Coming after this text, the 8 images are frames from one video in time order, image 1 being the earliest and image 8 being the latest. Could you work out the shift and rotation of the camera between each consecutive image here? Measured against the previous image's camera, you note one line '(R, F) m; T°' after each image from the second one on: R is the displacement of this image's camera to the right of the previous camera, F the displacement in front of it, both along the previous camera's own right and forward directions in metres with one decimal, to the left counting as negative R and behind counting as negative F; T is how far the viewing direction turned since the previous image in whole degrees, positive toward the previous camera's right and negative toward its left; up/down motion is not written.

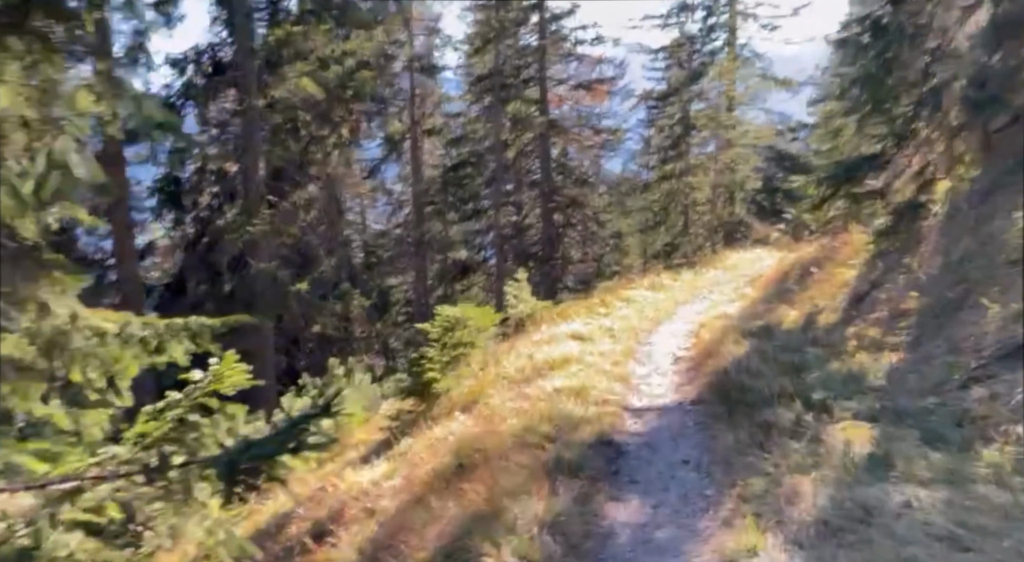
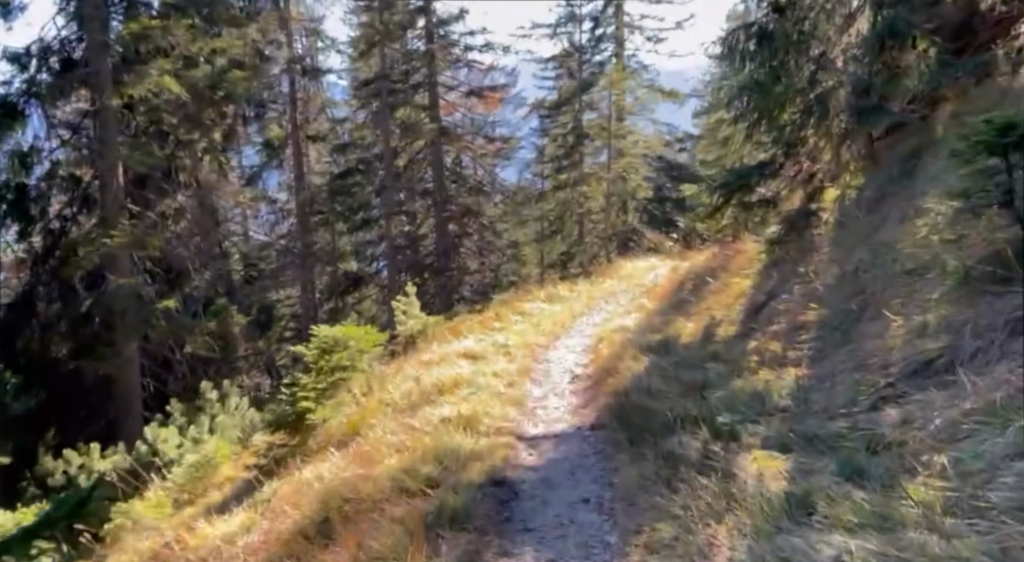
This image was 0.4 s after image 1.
(+0.1, +0.5) m; +6°
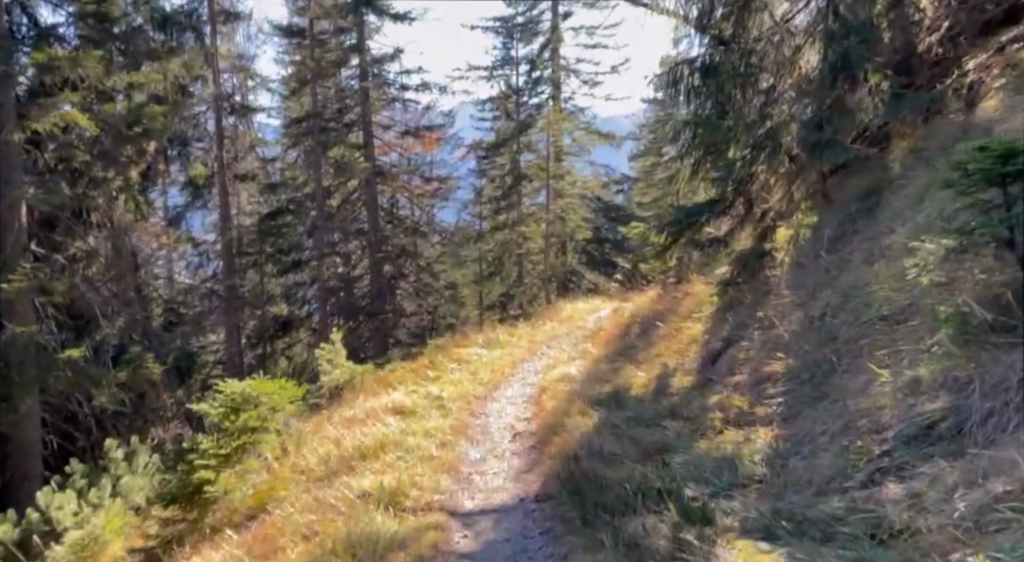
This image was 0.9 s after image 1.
(0.0, +0.7) m; +4°
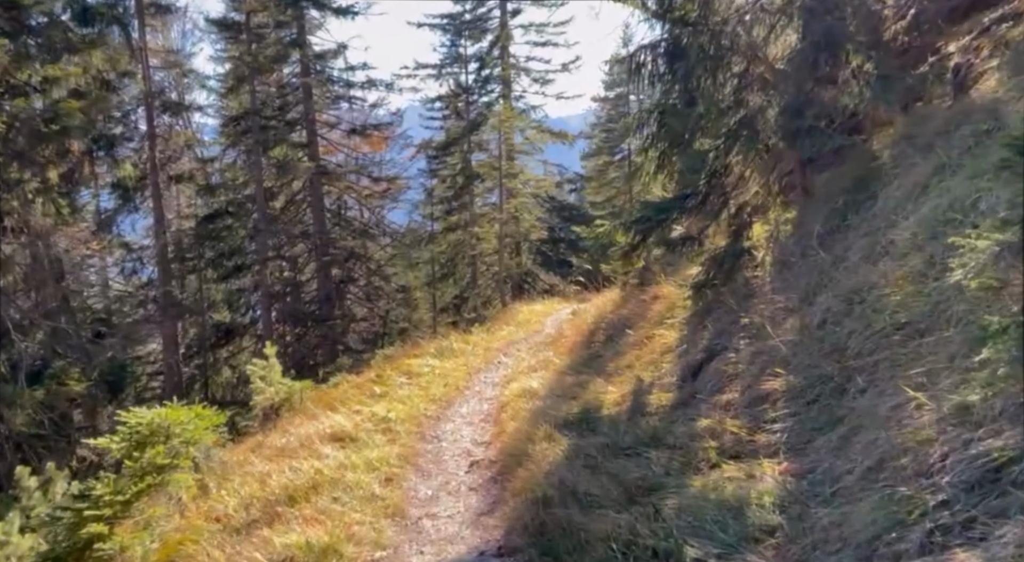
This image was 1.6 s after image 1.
(0.0, +0.9) m; +3°
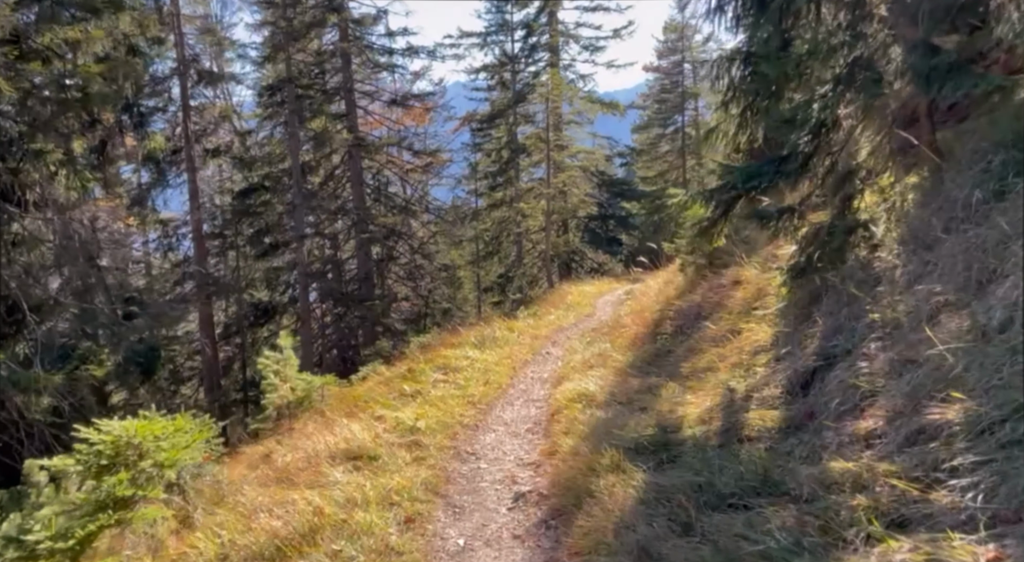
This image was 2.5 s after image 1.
(-0.1, +1.4) m; -3°
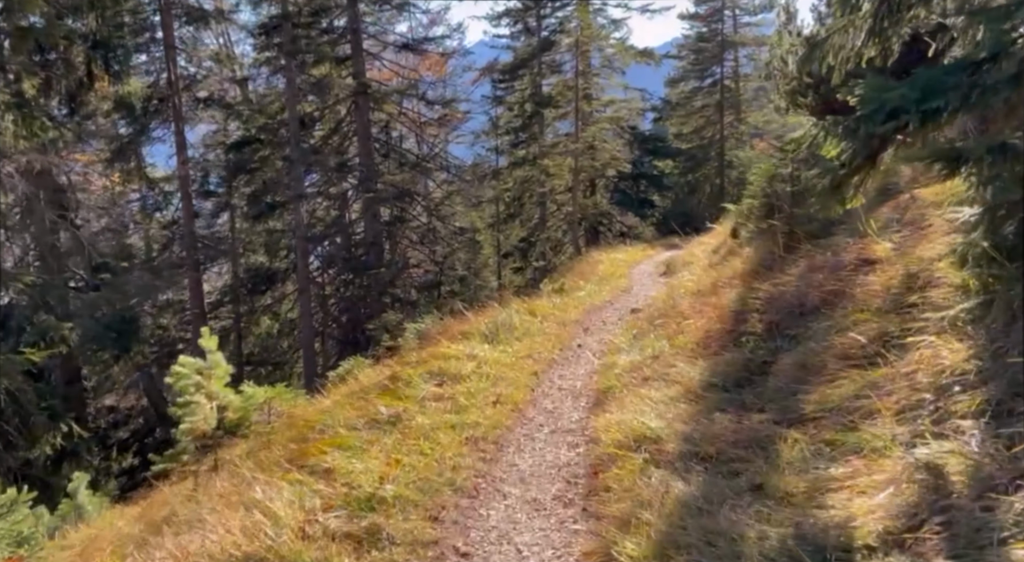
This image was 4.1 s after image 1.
(0.0, +2.4) m; -1°
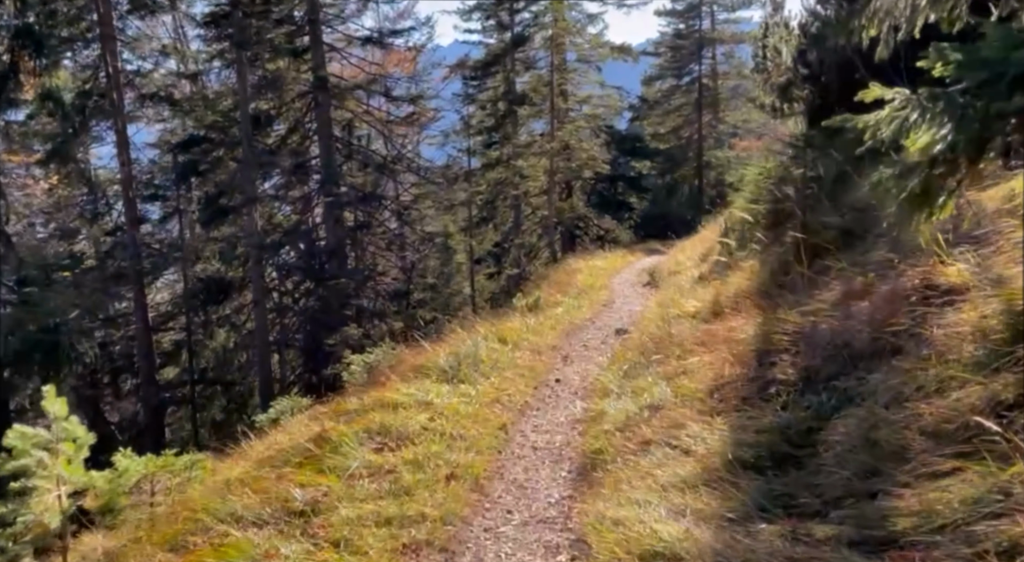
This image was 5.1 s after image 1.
(+0.1, +1.4) m; +1°
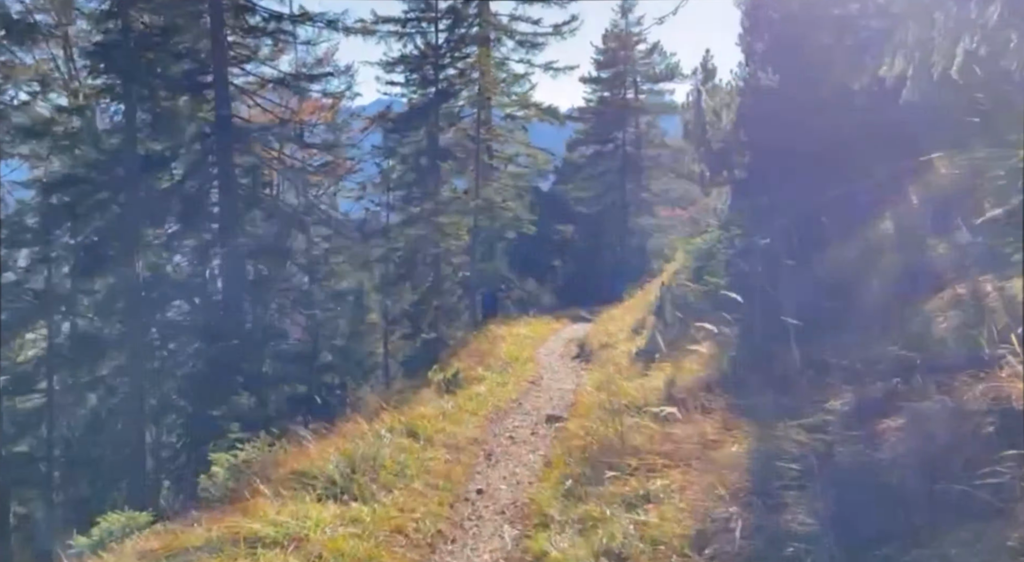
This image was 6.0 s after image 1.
(0.0, +1.4) m; +5°
